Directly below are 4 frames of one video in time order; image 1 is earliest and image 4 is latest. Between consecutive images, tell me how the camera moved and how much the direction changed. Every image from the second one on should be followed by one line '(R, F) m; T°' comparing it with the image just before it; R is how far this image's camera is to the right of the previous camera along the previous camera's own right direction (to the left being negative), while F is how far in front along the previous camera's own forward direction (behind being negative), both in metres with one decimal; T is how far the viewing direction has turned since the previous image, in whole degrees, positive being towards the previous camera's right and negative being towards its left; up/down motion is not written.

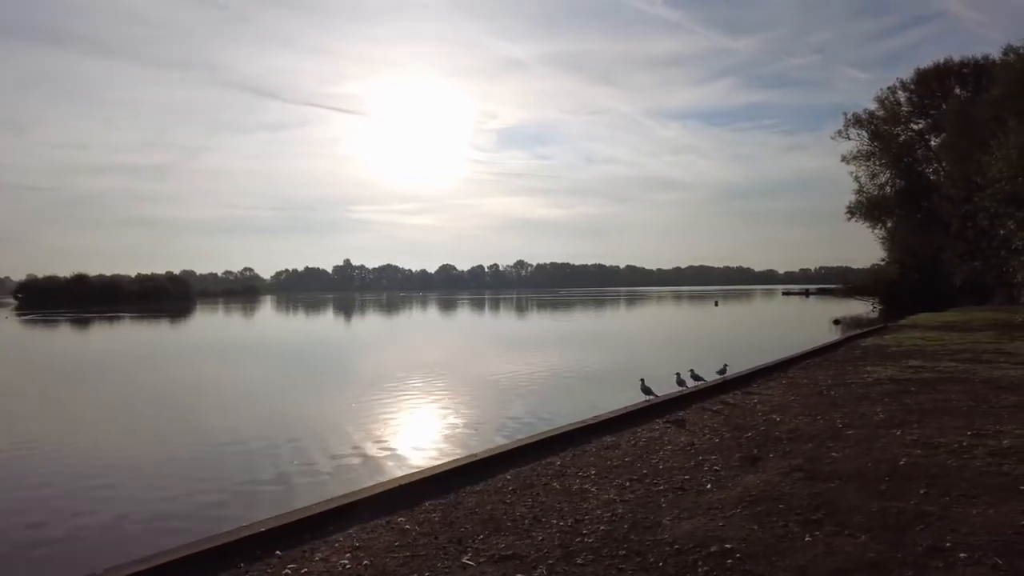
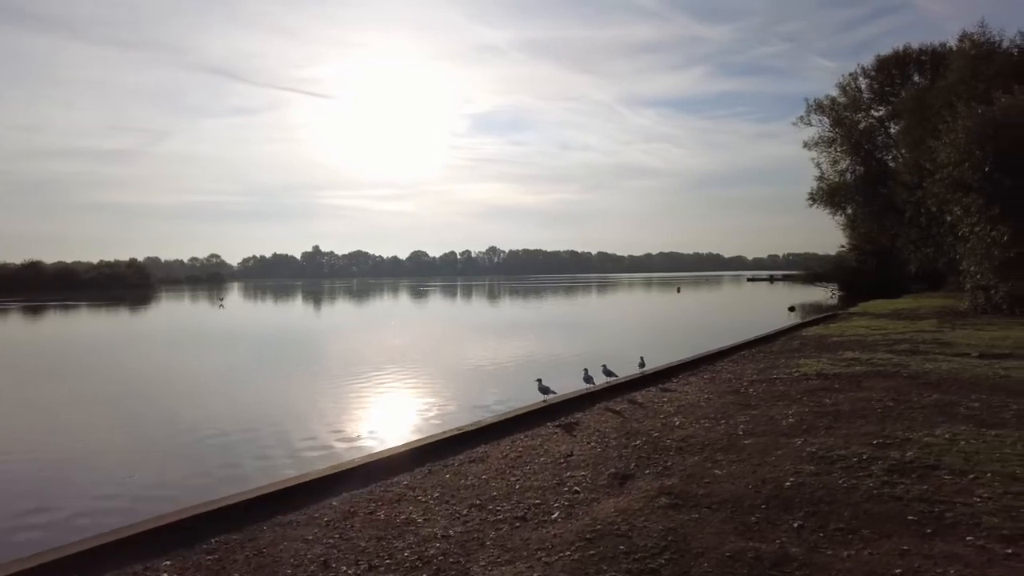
(+0.7, +0.6) m; +2°
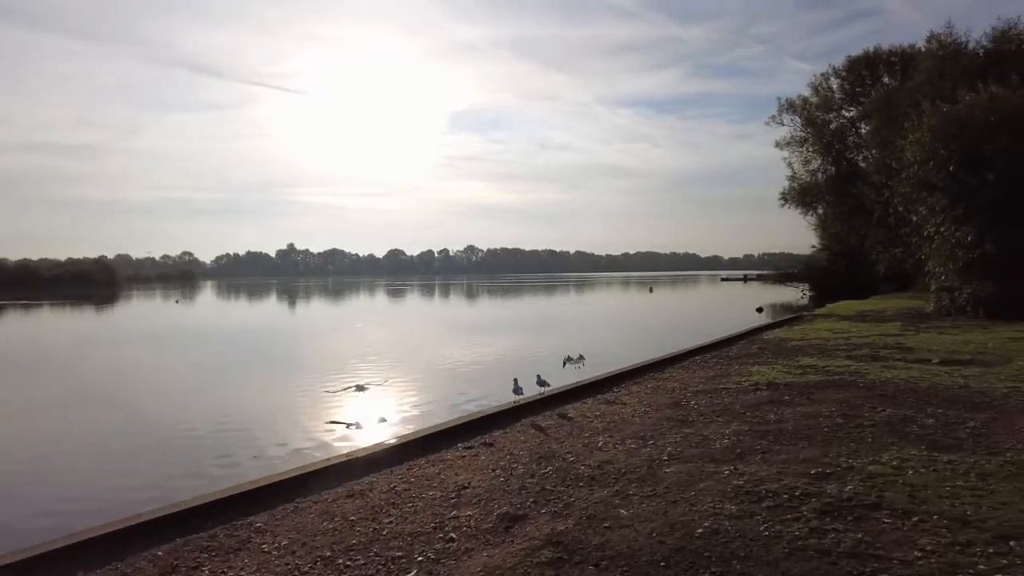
(+0.5, +0.5) m; +2°
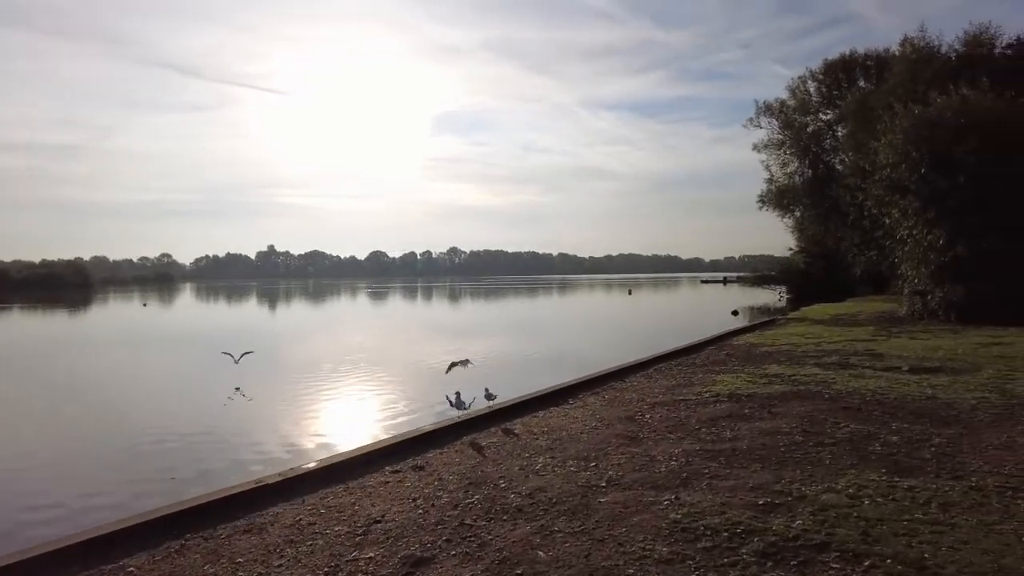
(+0.3, +0.3) m; +1°
